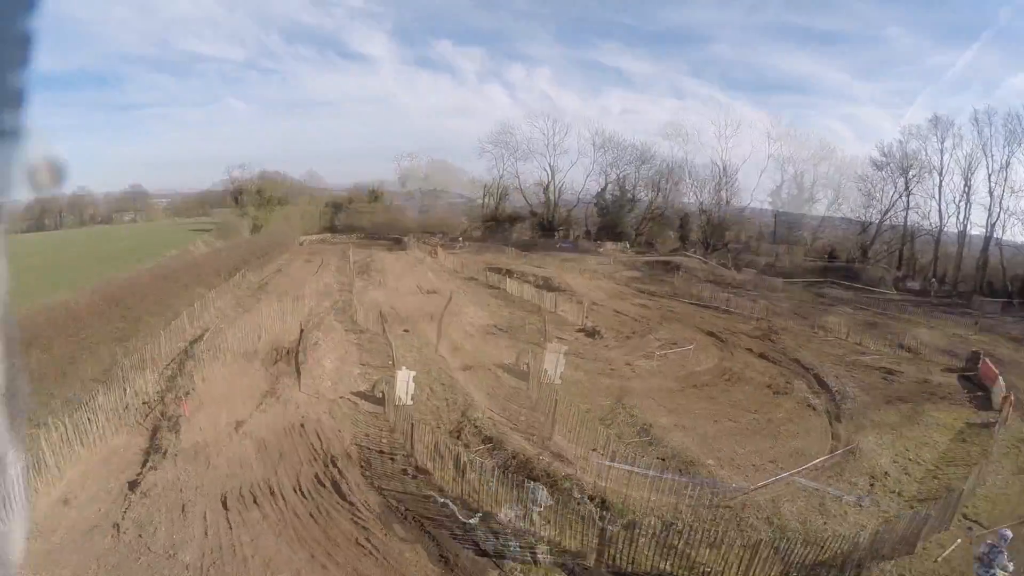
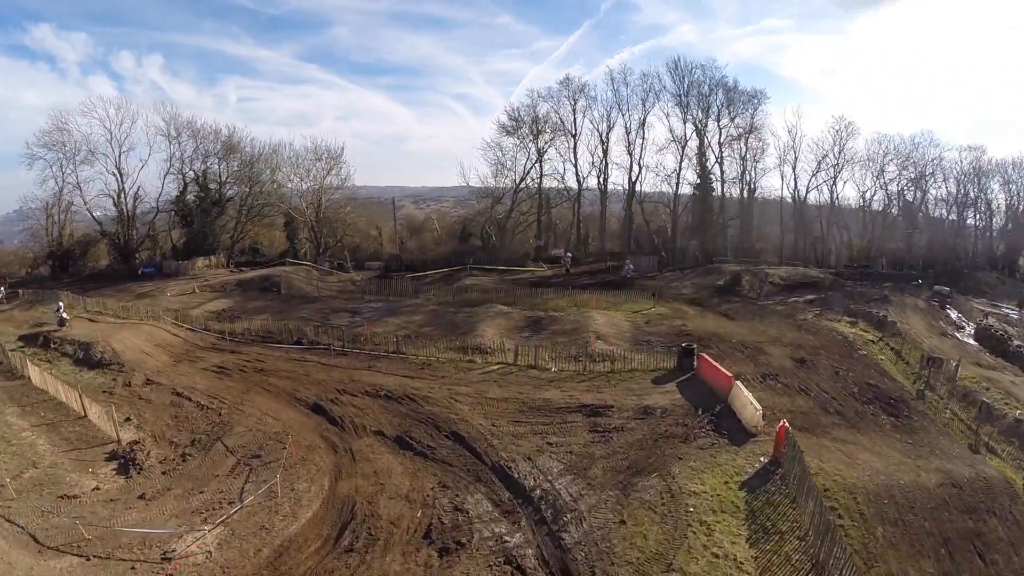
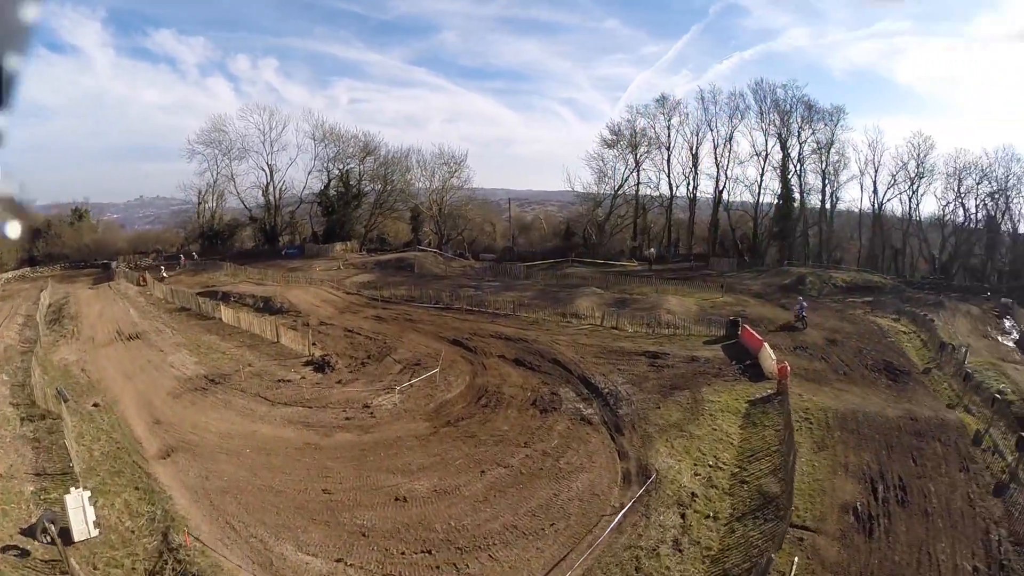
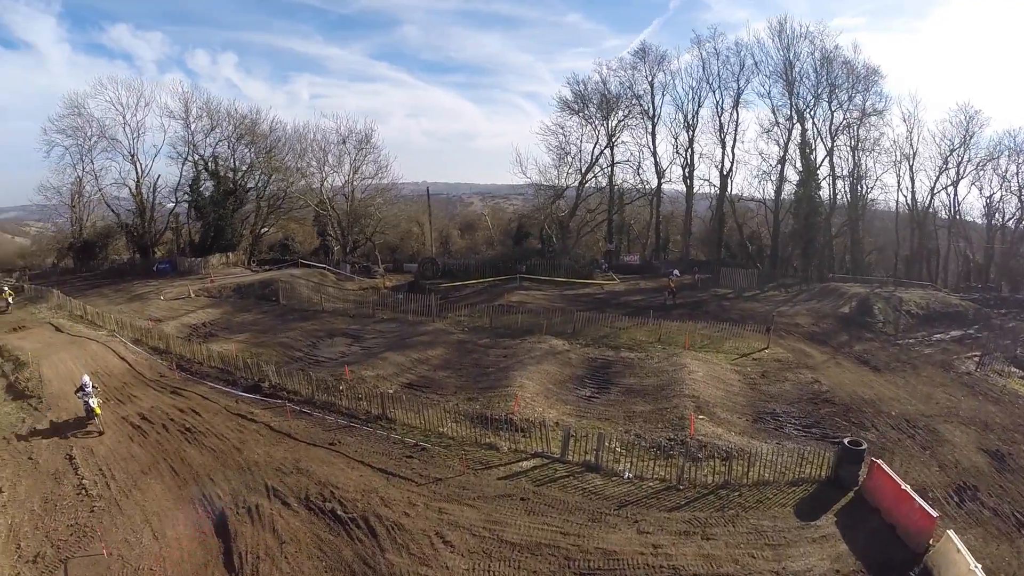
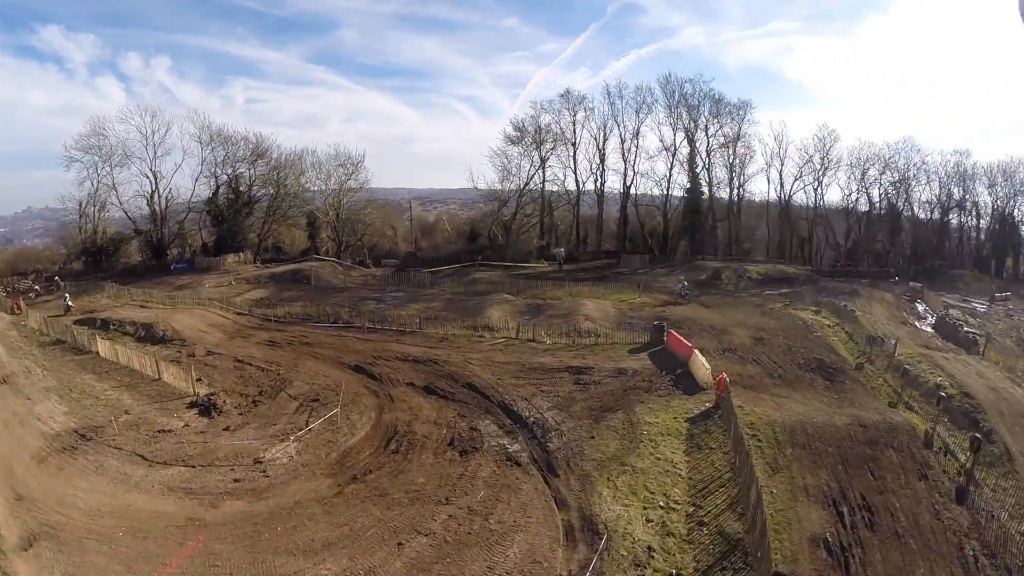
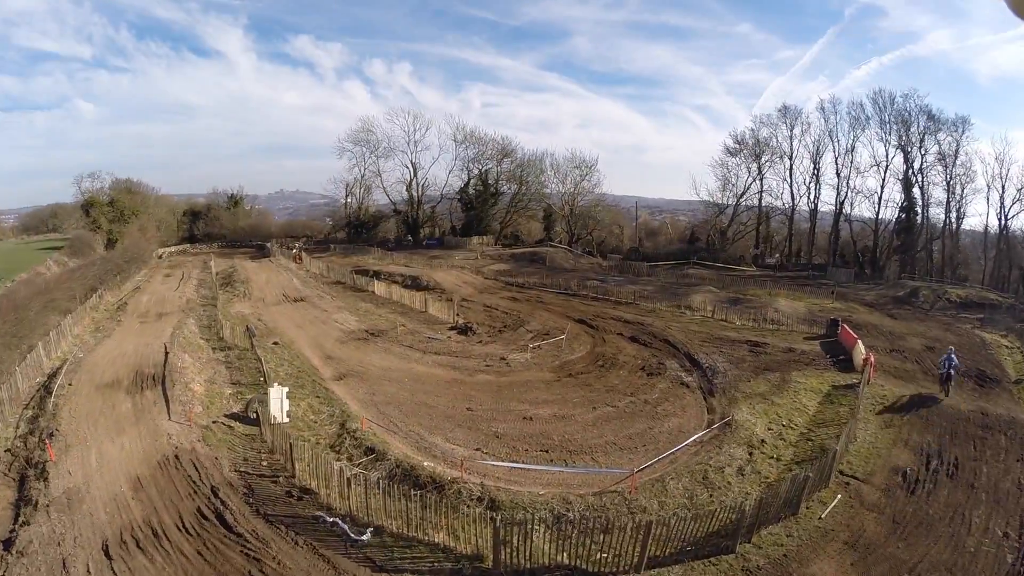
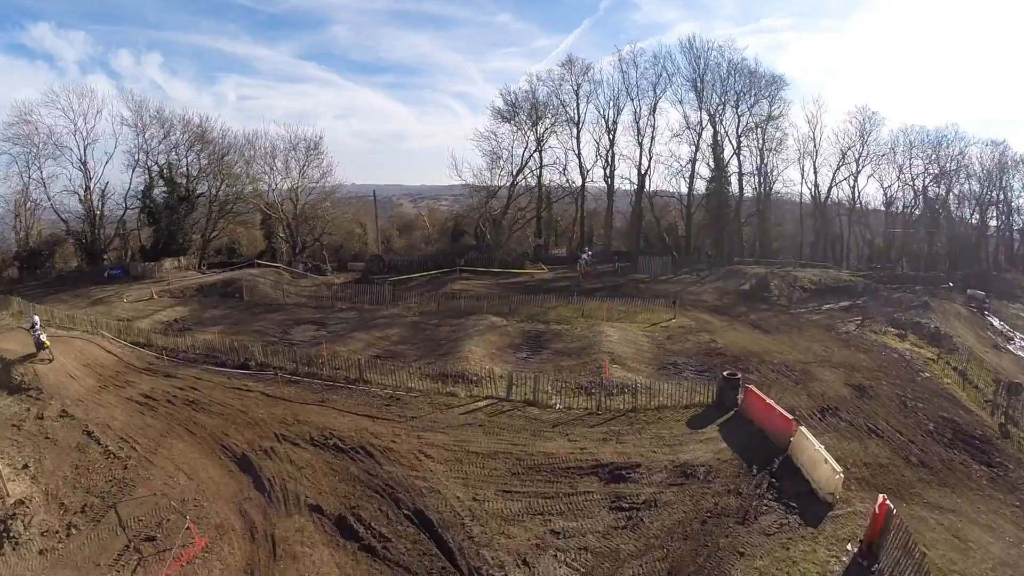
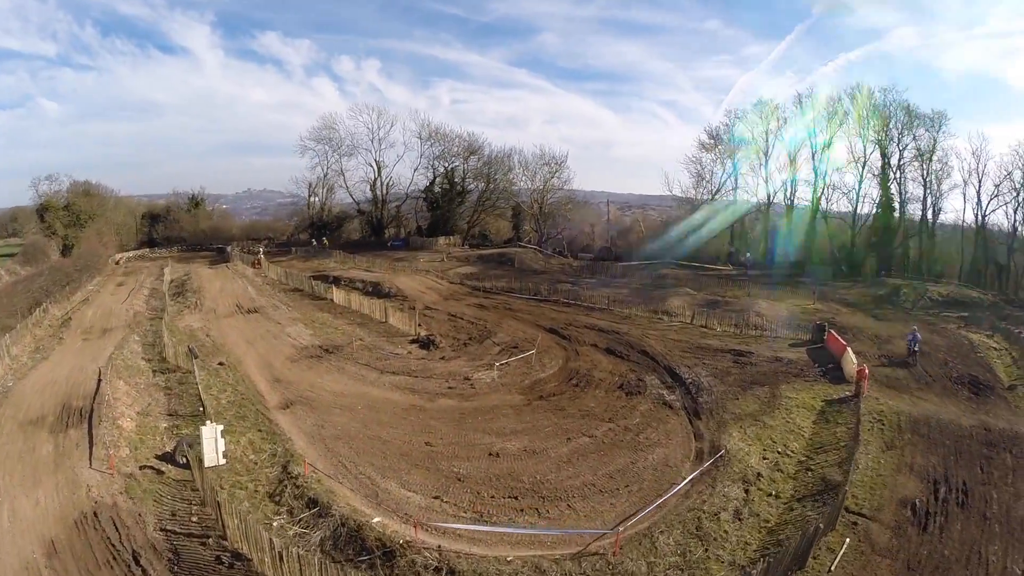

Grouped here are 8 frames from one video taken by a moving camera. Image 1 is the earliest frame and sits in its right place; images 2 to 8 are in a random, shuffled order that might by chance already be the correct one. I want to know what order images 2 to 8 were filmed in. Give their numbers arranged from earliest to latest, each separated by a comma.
6, 8, 3, 5, 2, 7, 4
